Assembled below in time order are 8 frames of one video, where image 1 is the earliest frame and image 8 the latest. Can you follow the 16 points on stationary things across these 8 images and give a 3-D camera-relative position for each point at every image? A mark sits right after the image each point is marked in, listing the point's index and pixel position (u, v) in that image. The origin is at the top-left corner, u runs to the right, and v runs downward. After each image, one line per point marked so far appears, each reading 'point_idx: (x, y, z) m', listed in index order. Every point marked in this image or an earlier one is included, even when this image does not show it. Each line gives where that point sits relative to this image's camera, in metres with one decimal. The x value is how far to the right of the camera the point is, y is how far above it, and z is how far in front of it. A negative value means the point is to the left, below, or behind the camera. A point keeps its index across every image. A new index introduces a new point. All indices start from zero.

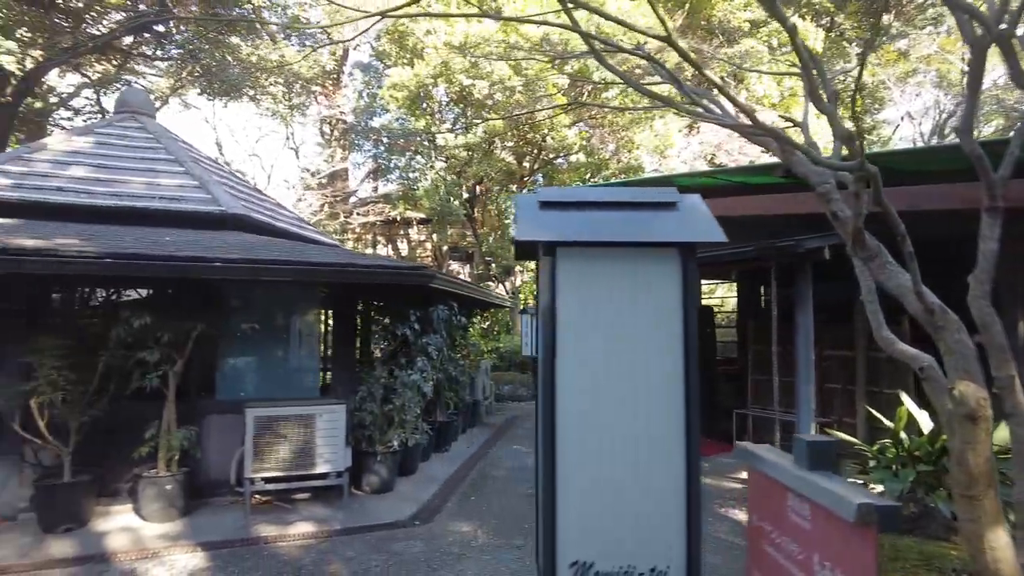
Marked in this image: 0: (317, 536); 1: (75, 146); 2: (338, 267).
0: (-1.6, -2.1, +5.6) m
1: (-6.0, +1.9, +9.0) m
2: (-1.6, +0.2, +6.1) m
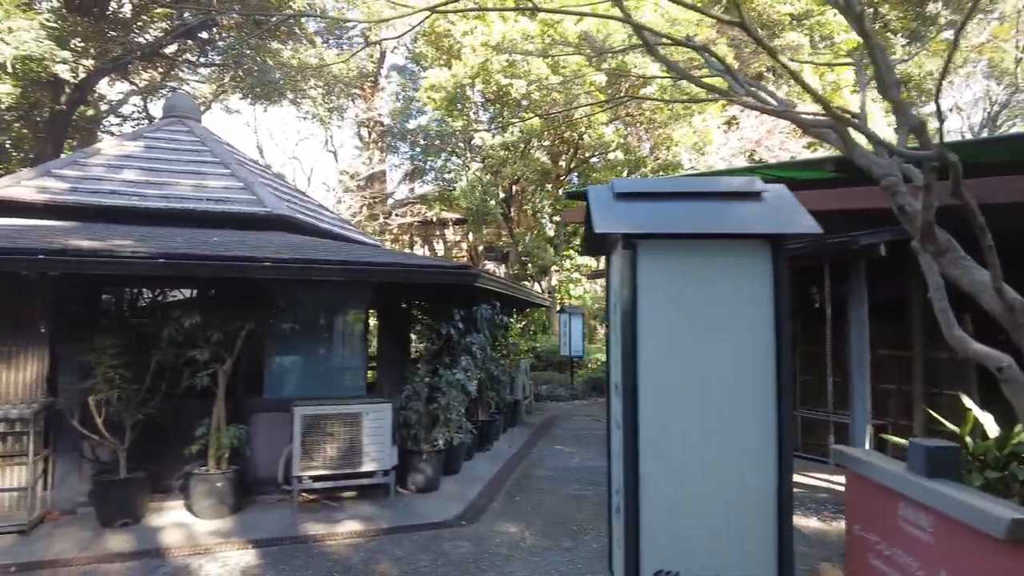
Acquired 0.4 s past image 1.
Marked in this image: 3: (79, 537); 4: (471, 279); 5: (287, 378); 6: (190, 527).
0: (-1.2, -2.1, +5.6) m
1: (-5.4, +1.9, +9.2) m
2: (-1.2, +0.2, +6.1) m
3: (-3.6, -2.0, +5.4) m
4: (-0.4, +0.1, +6.5) m
5: (-2.3, -0.9, +6.5) m
6: (-2.8, -2.1, +5.7) m
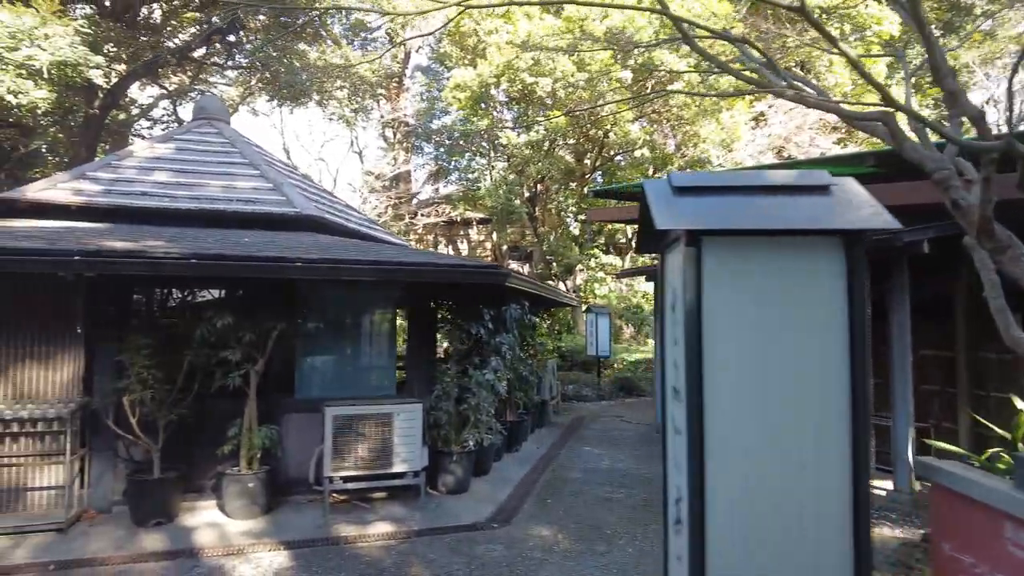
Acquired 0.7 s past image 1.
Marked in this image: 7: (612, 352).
0: (-1.0, -2.1, +5.6) m
1: (-5.0, +1.9, +9.3) m
2: (-0.9, +0.2, +6.0) m
3: (-3.3, -2.1, +5.5) m
4: (-0.1, +0.1, +6.5) m
5: (-1.9, -0.9, +6.5) m
6: (-2.5, -2.1, +5.7) m
7: (+2.3, -1.5, +15.3) m
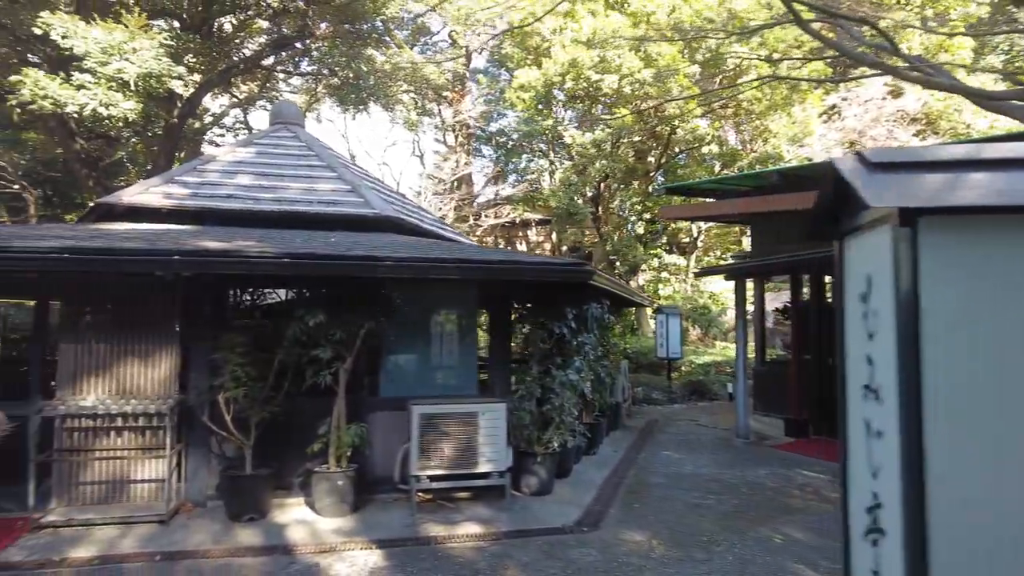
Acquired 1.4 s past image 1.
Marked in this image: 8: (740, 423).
0: (-0.2, -2.1, +5.5) m
1: (-4.0, +1.9, +9.6) m
2: (-0.1, +0.2, +5.9) m
3: (-2.5, -2.0, +5.6) m
4: (+0.7, +0.1, +6.3) m
5: (-1.1, -0.9, +6.5) m
6: (-1.7, -2.0, +5.7) m
7: (+3.9, -1.5, +14.9) m
8: (+3.5, -2.1, +10.2) m
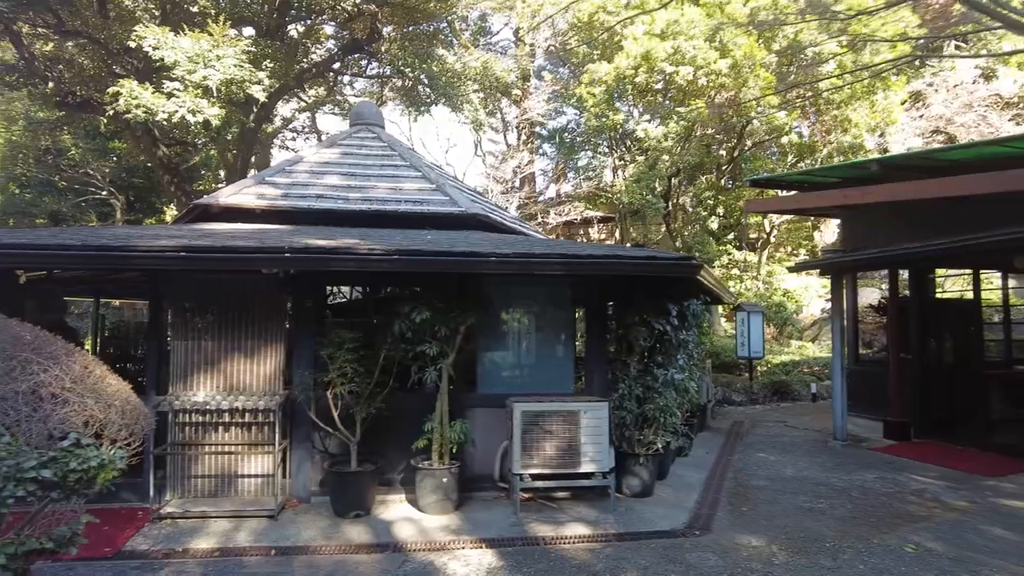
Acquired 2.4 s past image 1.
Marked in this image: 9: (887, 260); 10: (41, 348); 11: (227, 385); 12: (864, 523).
0: (+0.7, -2.0, +5.3) m
1: (-2.8, +1.9, +9.7) m
2: (+0.8, +0.2, +5.8) m
3: (-1.6, -2.0, +5.6) m
4: (+1.6, +0.2, +6.1) m
5: (-0.1, -0.8, +6.5) m
6: (-0.8, -2.0, +5.7) m
7: (+5.5, -1.4, +14.4) m
8: (+4.8, -2.0, +9.7) m
9: (+5.4, +0.4, +9.5) m
10: (-2.3, -0.3, +3.2) m
11: (-2.6, -0.9, +6.0) m
12: (+3.1, -2.1, +5.8) m
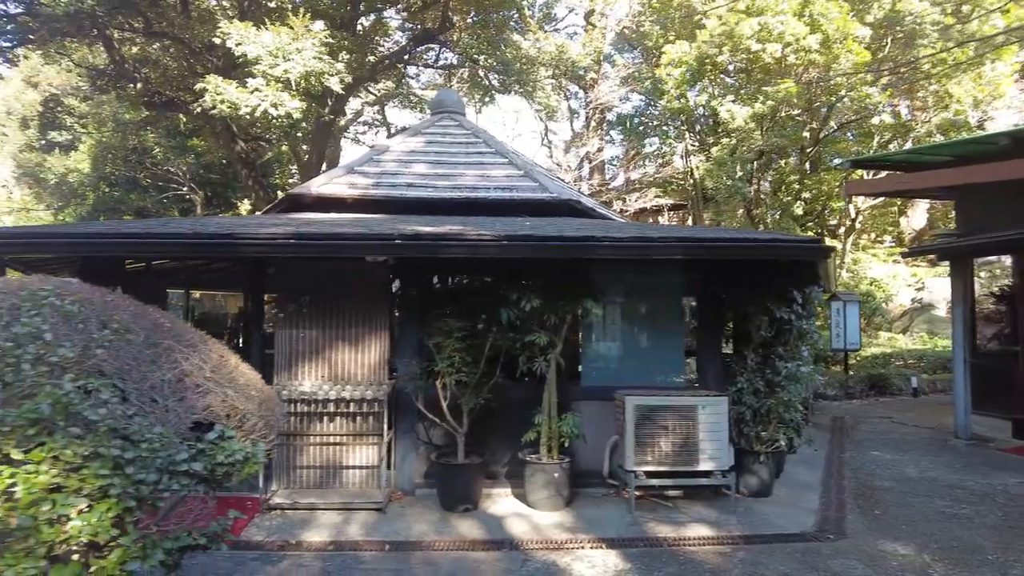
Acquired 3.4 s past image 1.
0: (+1.6, -1.9, +5.0) m
1: (-1.5, +2.1, +9.6) m
2: (+1.8, +0.4, +5.4) m
3: (-0.7, -1.9, +5.5) m
4: (+2.6, +0.3, +5.6) m
5: (+0.9, -0.7, +6.2) m
6: (+0.2, -1.9, +5.5) m
7: (+7.2, -1.2, +13.6) m
8: (+6.1, -1.8, +9.0) m
9: (+6.6, +0.6, +8.7) m
10: (-1.6, -0.2, +3.1) m
11: (-1.6, -0.8, +6.0) m
12: (+4.0, -2.0, +5.3) m
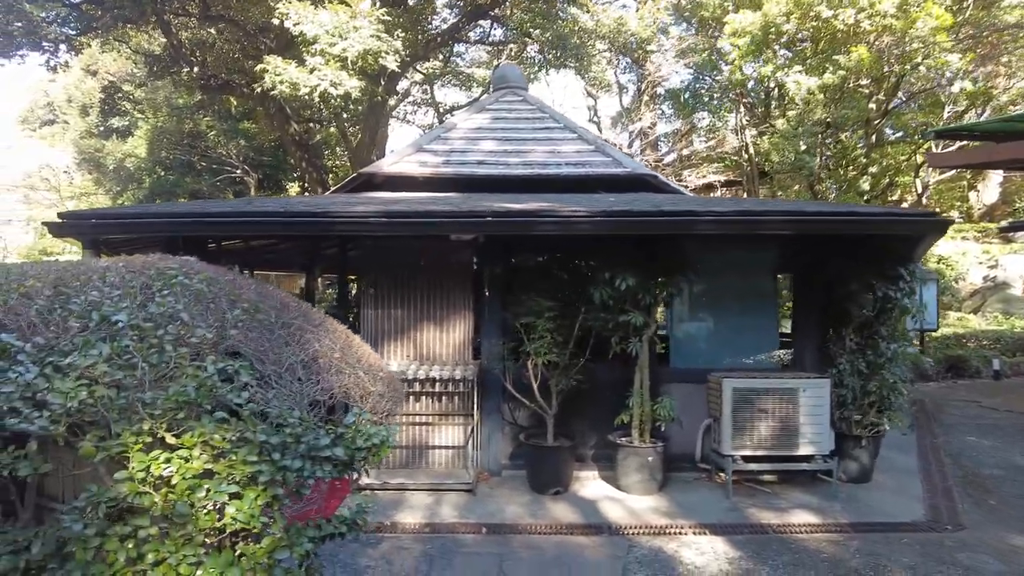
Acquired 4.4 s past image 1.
0: (+2.3, -1.8, +4.8) m
1: (-0.5, +2.4, +9.4) m
2: (+2.5, +0.5, +5.1) m
3: (+0.1, -1.7, +5.4) m
4: (+3.3, +0.5, +5.3) m
5: (+1.7, -0.5, +5.9) m
6: (+0.9, -1.7, +5.3) m
7: (+8.4, -0.7, +13.0) m
8: (+7.0, -1.5, +8.5) m
9: (+7.6, +0.9, +8.1) m
10: (-1.0, -0.1, +3.0) m
11: (-0.8, -0.6, +5.9) m
12: (+4.8, -1.8, +4.9) m
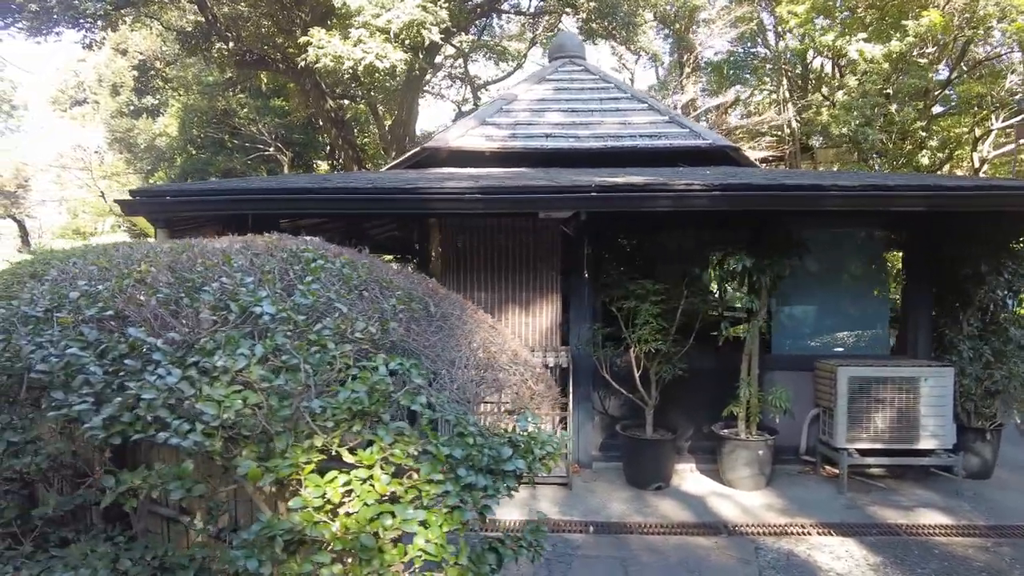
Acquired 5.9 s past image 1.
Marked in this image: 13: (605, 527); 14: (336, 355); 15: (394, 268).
0: (+3.1, -1.6, +4.3) m
1: (+0.4, +2.7, +9.0) m
2: (+3.2, +0.7, +4.6) m
3: (+0.8, -1.6, +5.0) m
4: (+4.1, +0.6, +4.8) m
5: (+2.4, -0.4, +5.5) m
6: (+1.7, -1.6, +5.0) m
7: (+9.4, -0.3, +12.3) m
8: (+7.9, -1.3, +7.9) m
9: (+8.4, +1.1, +7.4) m
10: (-0.3, -0.1, +2.7) m
11: (-0.1, -0.4, +5.5) m
12: (+5.5, -1.6, +4.4) m
13: (+0.6, -1.6, +4.5) m
14: (-0.5, -0.2, +2.0) m
15: (-0.5, +0.1, +2.8) m
